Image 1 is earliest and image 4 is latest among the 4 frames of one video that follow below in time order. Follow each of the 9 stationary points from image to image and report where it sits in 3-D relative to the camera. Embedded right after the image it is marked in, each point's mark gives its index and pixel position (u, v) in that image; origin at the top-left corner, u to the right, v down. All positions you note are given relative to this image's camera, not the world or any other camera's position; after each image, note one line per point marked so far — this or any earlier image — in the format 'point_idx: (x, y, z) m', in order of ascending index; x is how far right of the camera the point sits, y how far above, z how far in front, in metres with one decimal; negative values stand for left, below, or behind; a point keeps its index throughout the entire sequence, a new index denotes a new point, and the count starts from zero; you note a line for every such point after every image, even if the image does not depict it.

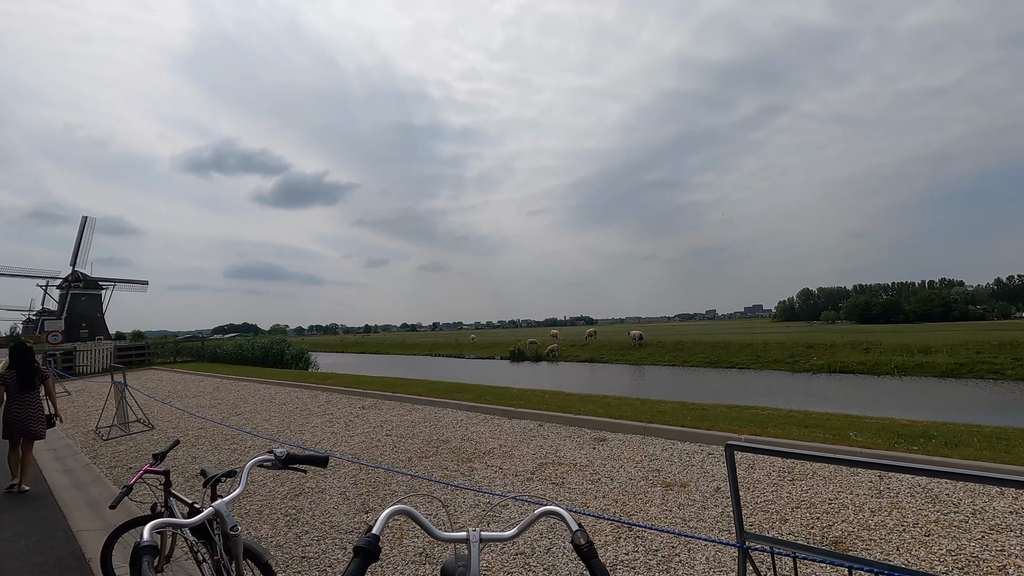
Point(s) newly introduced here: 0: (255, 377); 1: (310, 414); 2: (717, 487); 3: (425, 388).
0: (-10.9, -3.8, +19.1) m
1: (-5.5, -3.4, +12.2) m
2: (+2.5, -2.4, +5.4) m
3: (-2.7, -3.1, +14.1) m
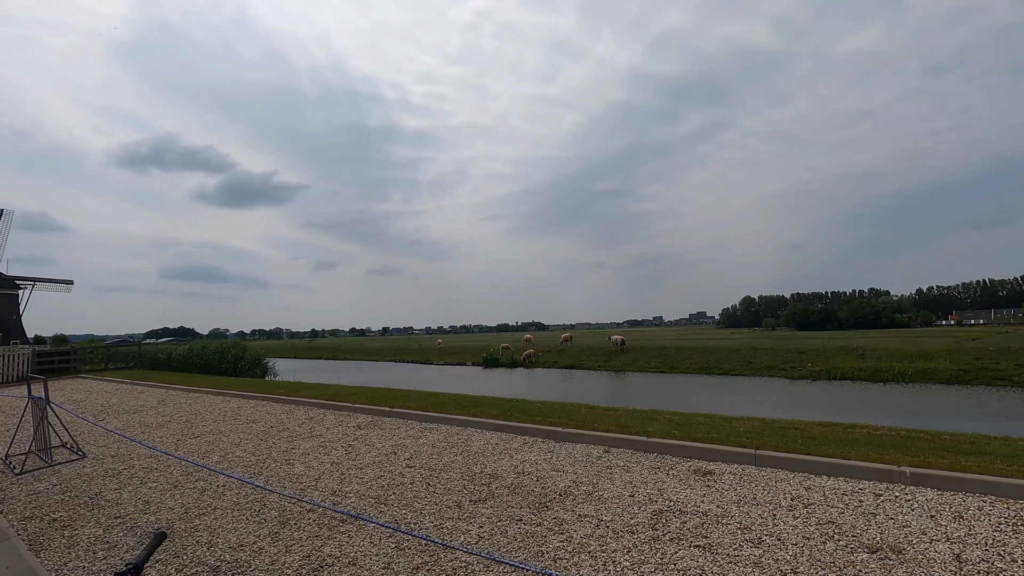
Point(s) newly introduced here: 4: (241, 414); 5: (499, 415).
0: (-10.9, -3.6, +16.3) m
1: (-4.8, -3.2, +9.8) m
2: (+3.8, -2.3, +3.9) m
3: (-2.2, -3.0, +12.1) m
4: (-7.3, -3.4, +12.1) m
5: (-0.3, -2.7, +9.8) m
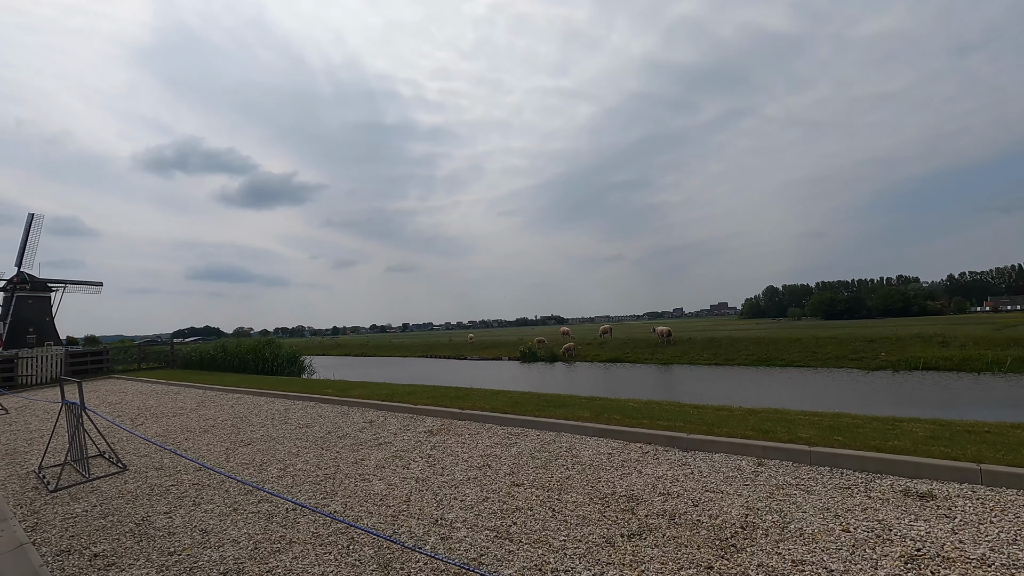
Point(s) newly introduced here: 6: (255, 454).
0: (-8.8, -3.4, +15.3) m
1: (-3.0, -2.9, +8.6) m
2: (+5.3, -1.9, +2.3) m
3: (-0.3, -2.6, +10.7) m
4: (-5.4, -3.1, +11.0) m
5: (+1.5, -2.4, +8.4) m
6: (-4.8, -3.1, +8.5) m
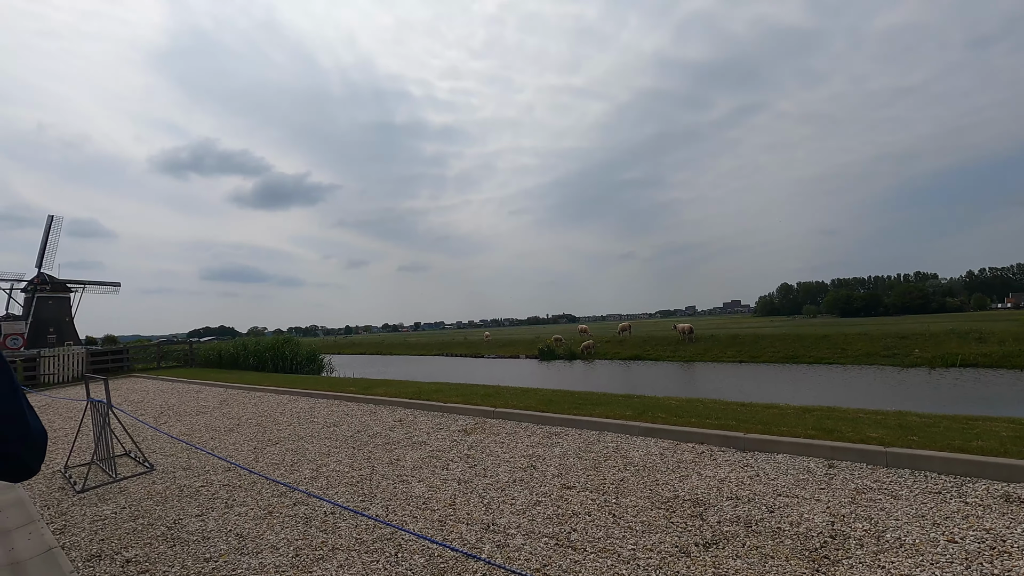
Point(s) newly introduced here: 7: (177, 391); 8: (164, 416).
0: (-8.0, -3.3, +15.1) m
1: (-2.3, -2.8, +8.3) m
2: (+5.9, -1.8, +1.8) m
3: (+0.4, -2.5, +10.4) m
4: (-4.6, -3.0, +10.7) m
5: (+2.2, -2.2, +8.0) m
6: (-4.1, -3.0, +8.2) m
7: (-12.4, -3.8, +16.9) m
8: (-9.6, -3.5, +12.6) m
